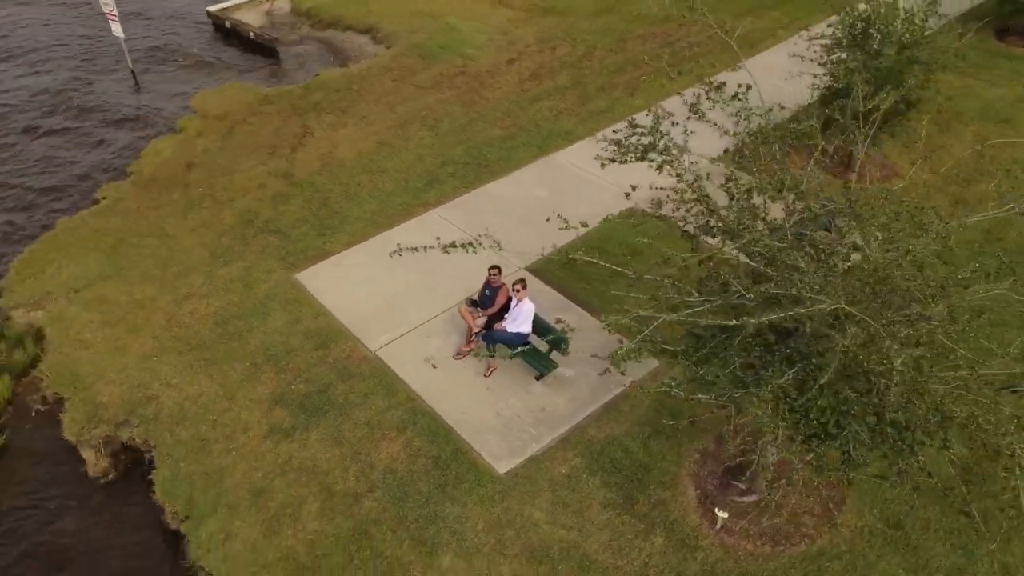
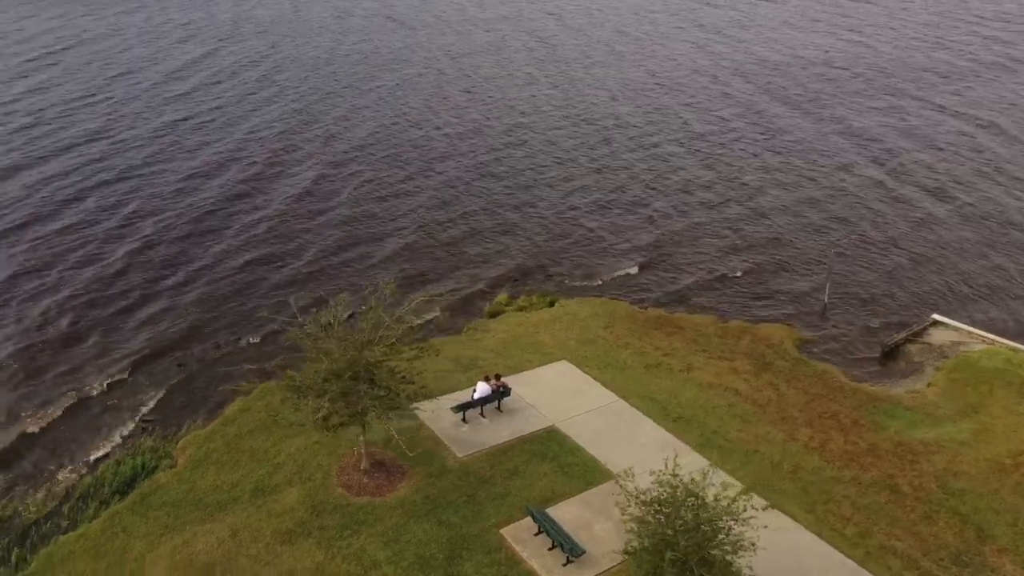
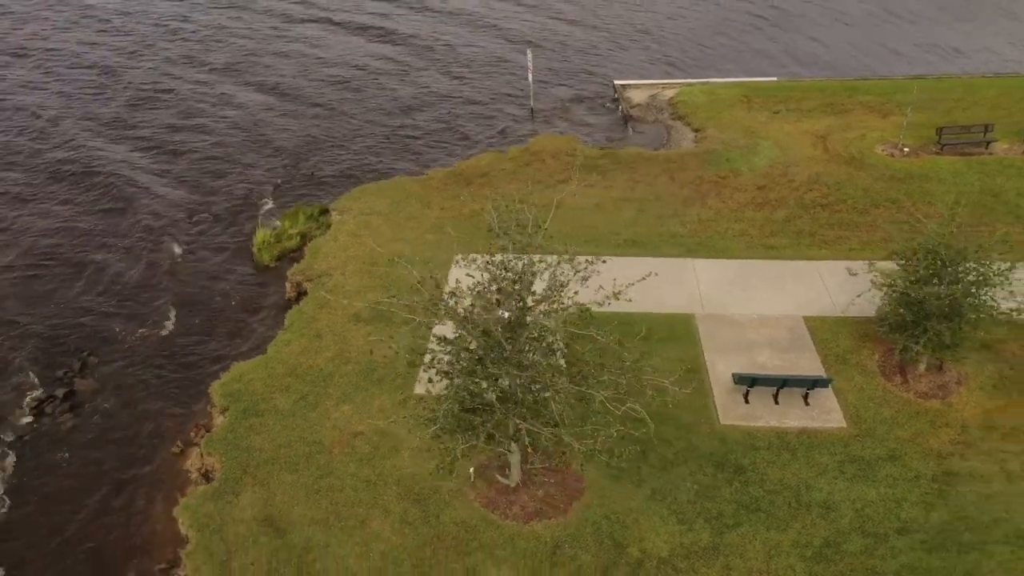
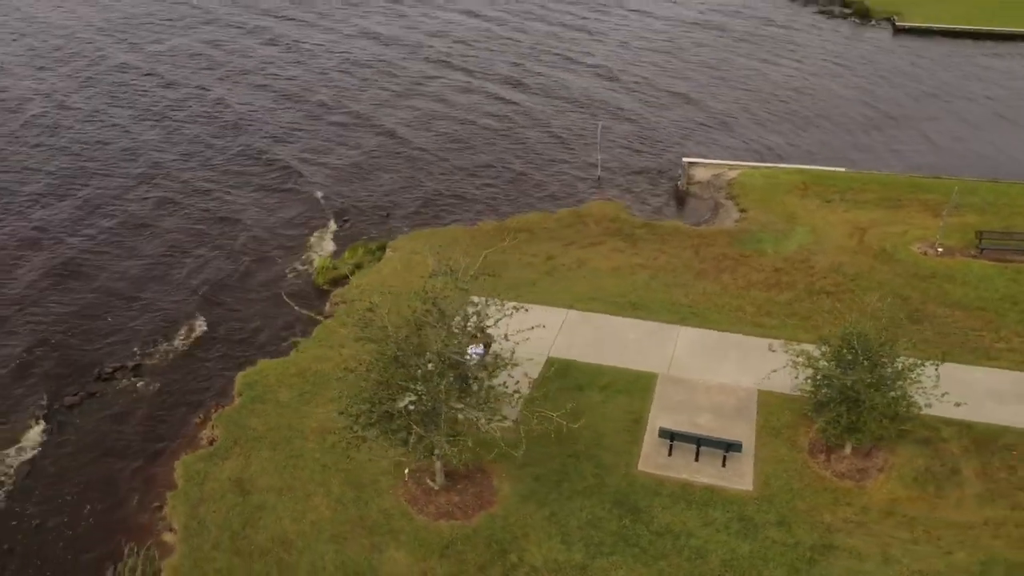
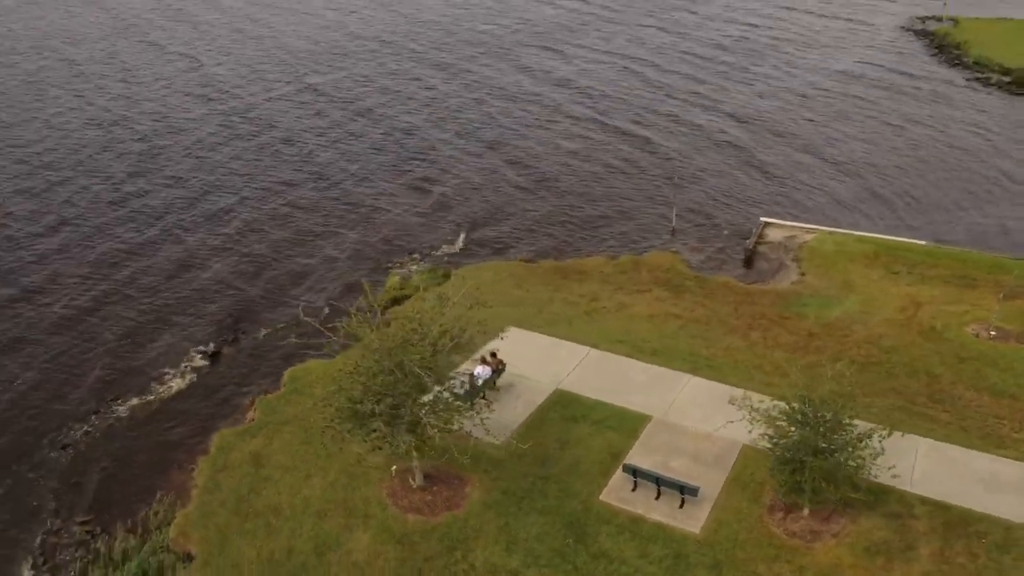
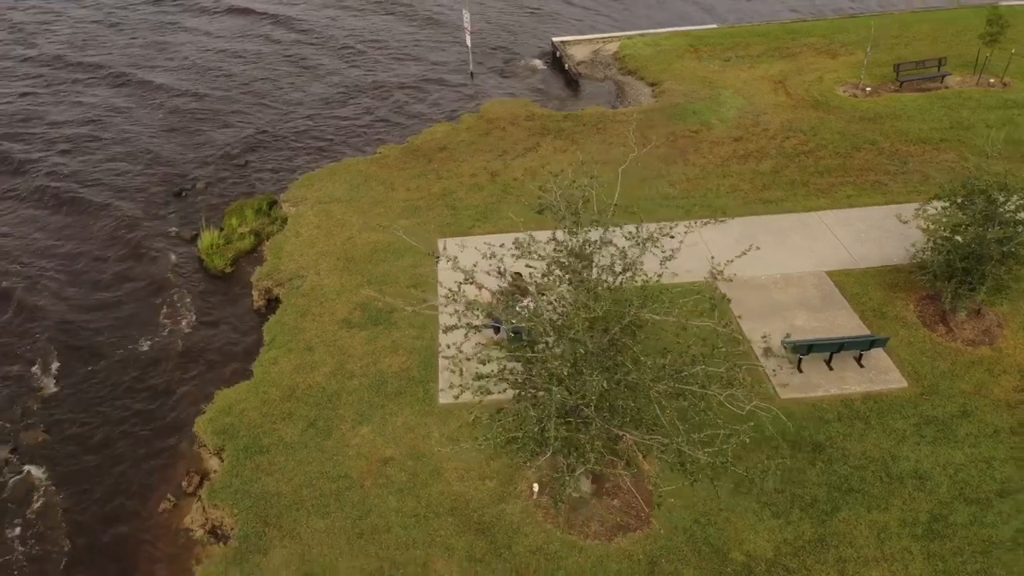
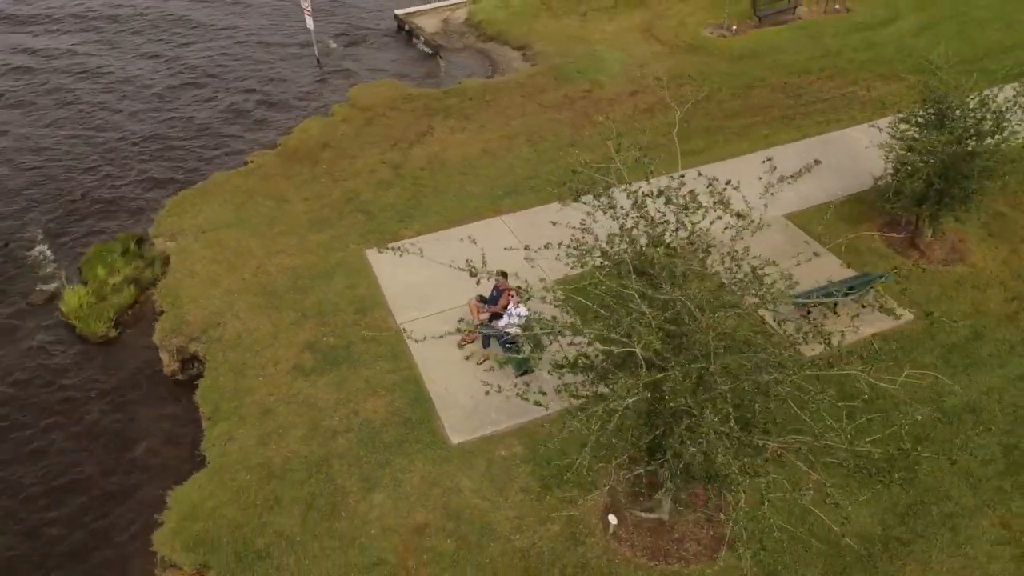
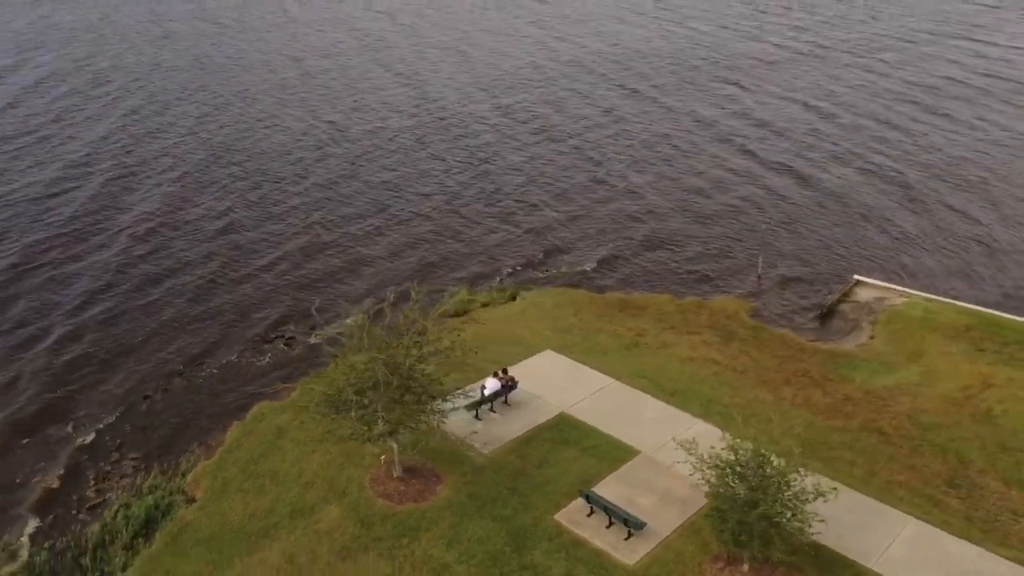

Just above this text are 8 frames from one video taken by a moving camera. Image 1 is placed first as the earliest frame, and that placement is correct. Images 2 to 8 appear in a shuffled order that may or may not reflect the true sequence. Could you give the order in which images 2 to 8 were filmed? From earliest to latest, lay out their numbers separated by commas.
7, 6, 3, 4, 5, 8, 2
